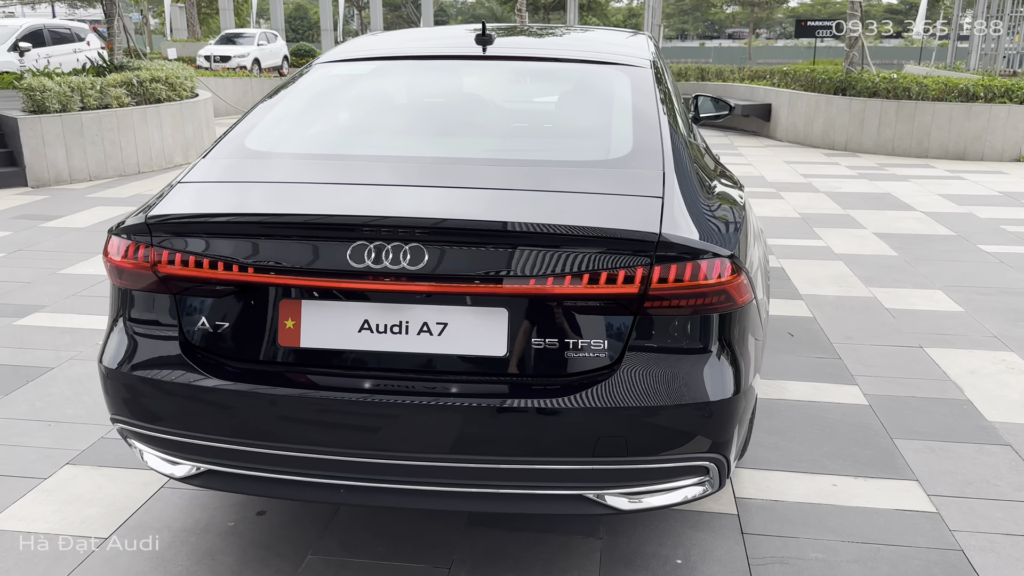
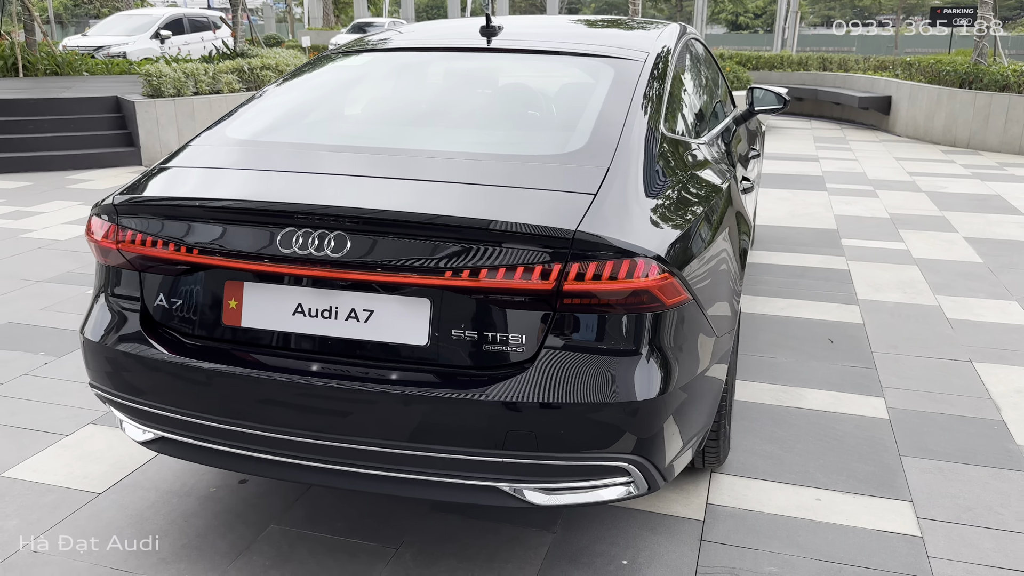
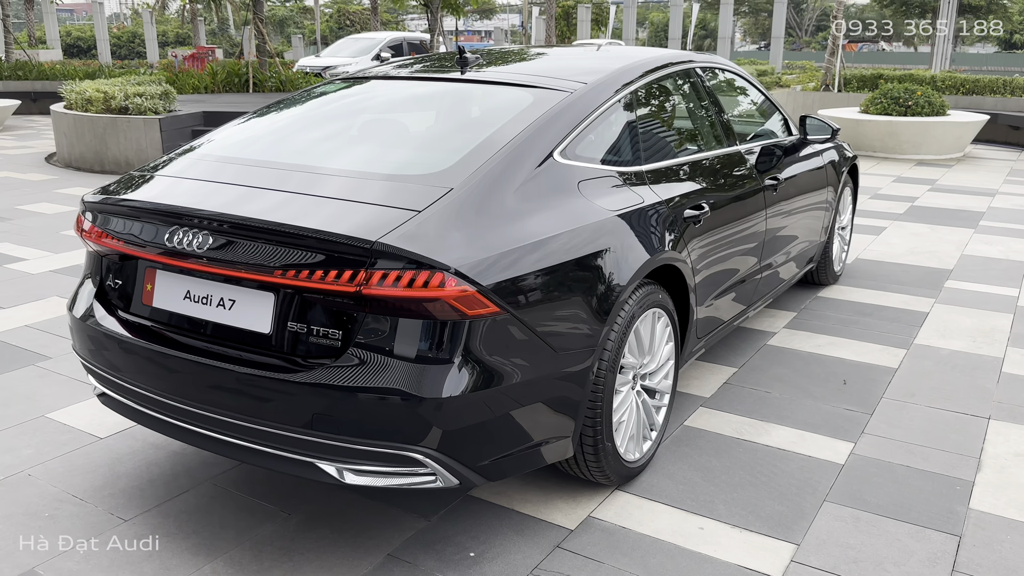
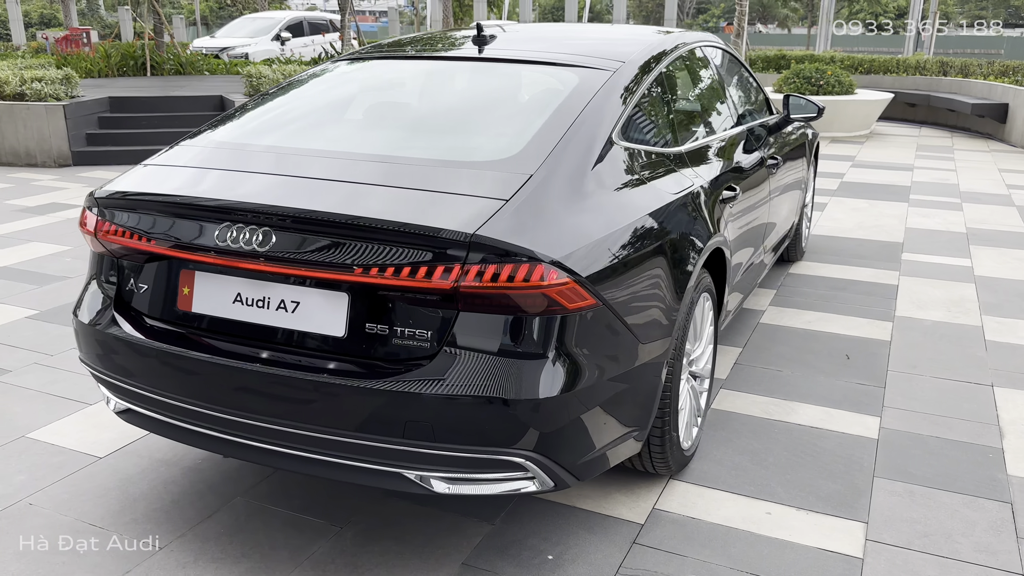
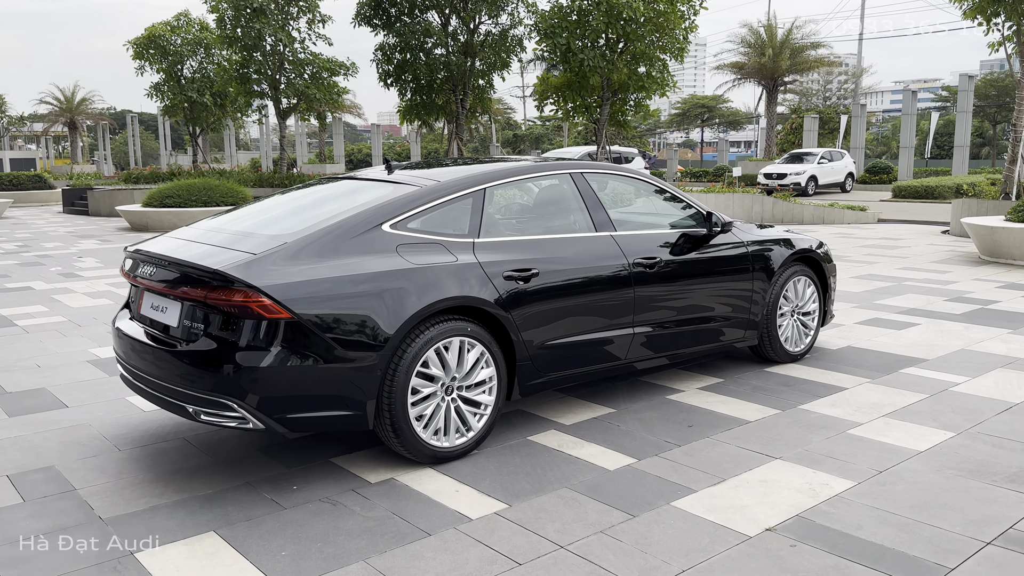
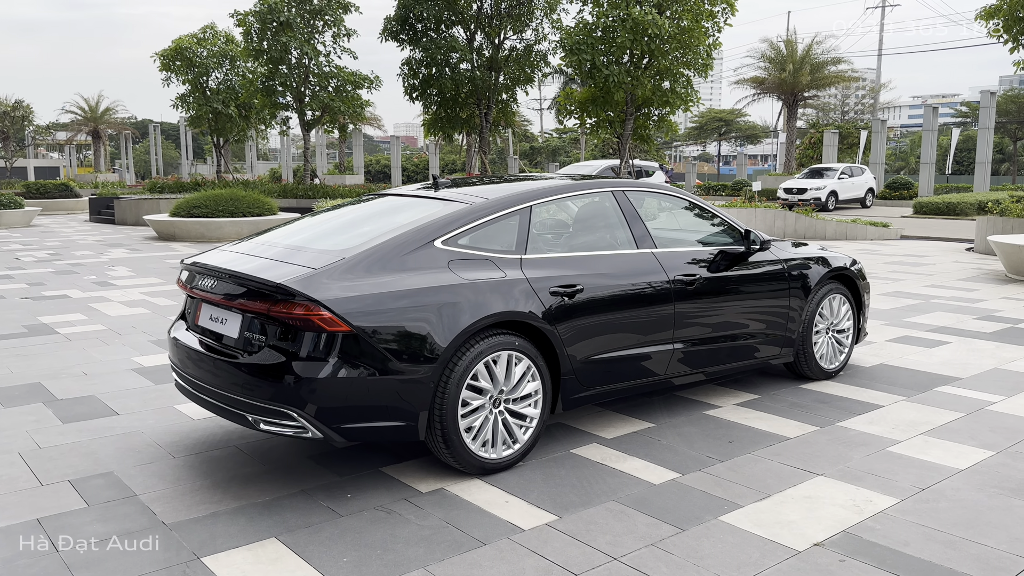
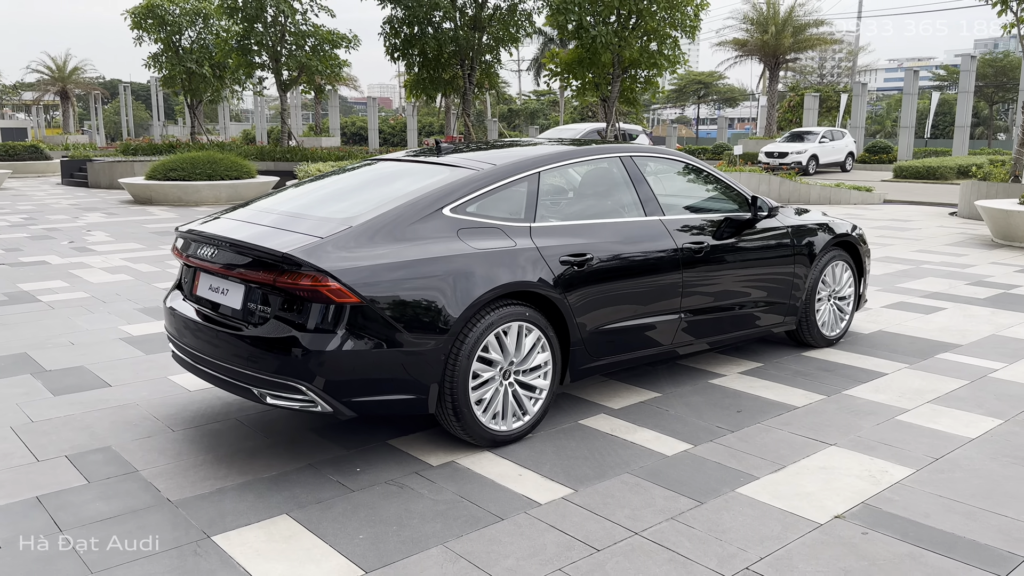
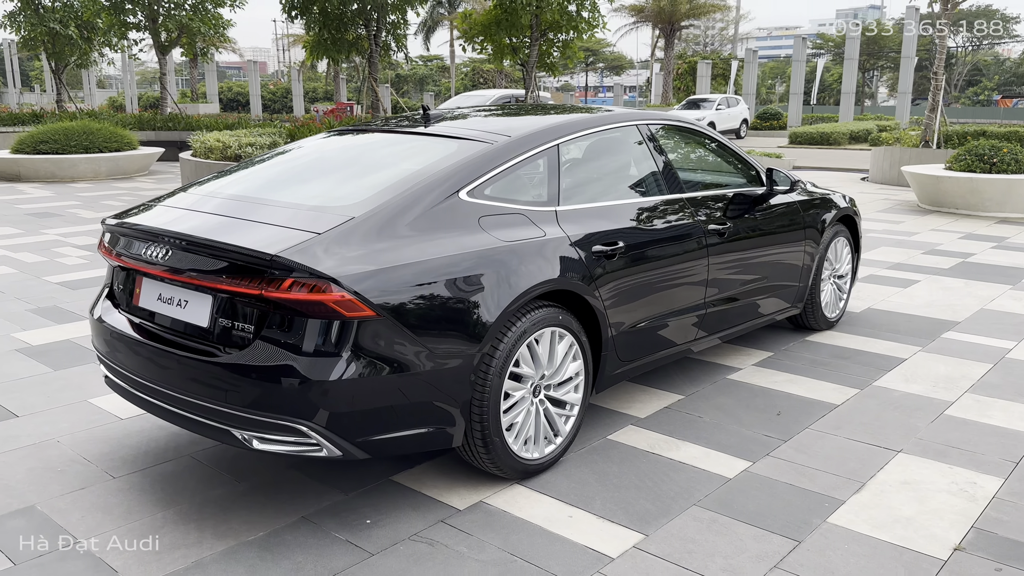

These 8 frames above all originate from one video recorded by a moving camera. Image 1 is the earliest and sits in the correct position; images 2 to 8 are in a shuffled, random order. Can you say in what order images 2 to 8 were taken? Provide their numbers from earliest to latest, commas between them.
2, 4, 3, 8, 7, 6, 5
